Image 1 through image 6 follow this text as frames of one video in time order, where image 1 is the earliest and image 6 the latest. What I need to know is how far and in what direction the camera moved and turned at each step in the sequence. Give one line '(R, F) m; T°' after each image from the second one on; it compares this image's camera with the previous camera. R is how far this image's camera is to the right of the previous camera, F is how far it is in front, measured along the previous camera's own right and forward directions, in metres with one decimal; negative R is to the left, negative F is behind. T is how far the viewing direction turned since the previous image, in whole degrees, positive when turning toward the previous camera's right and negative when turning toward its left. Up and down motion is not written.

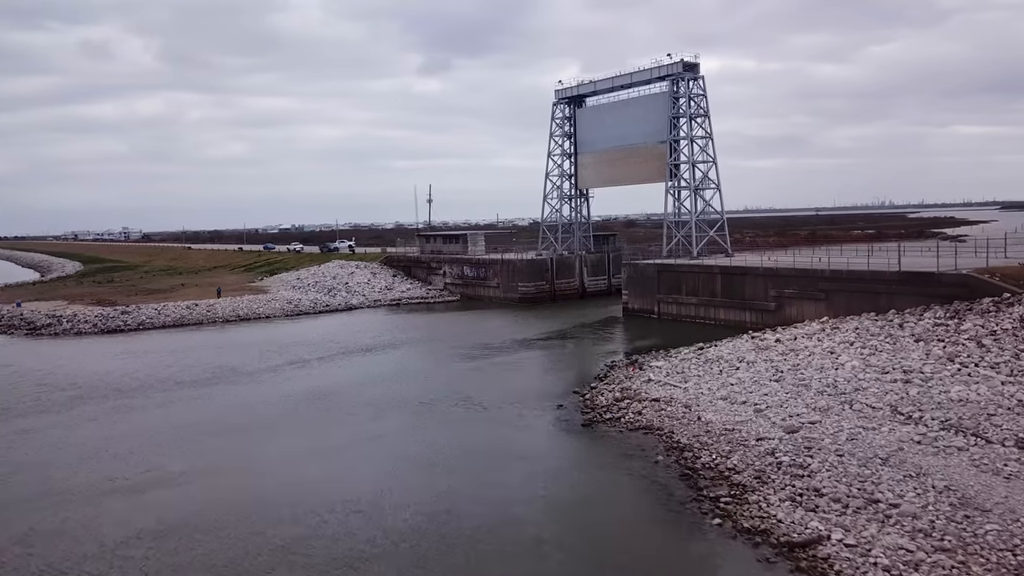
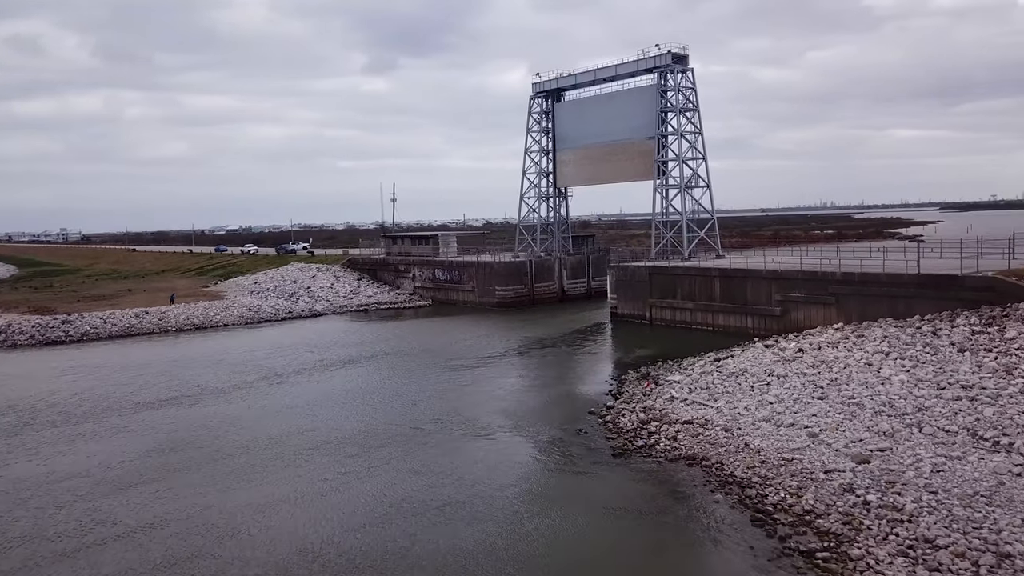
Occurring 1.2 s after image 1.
(-1.2, +2.2) m; +3°
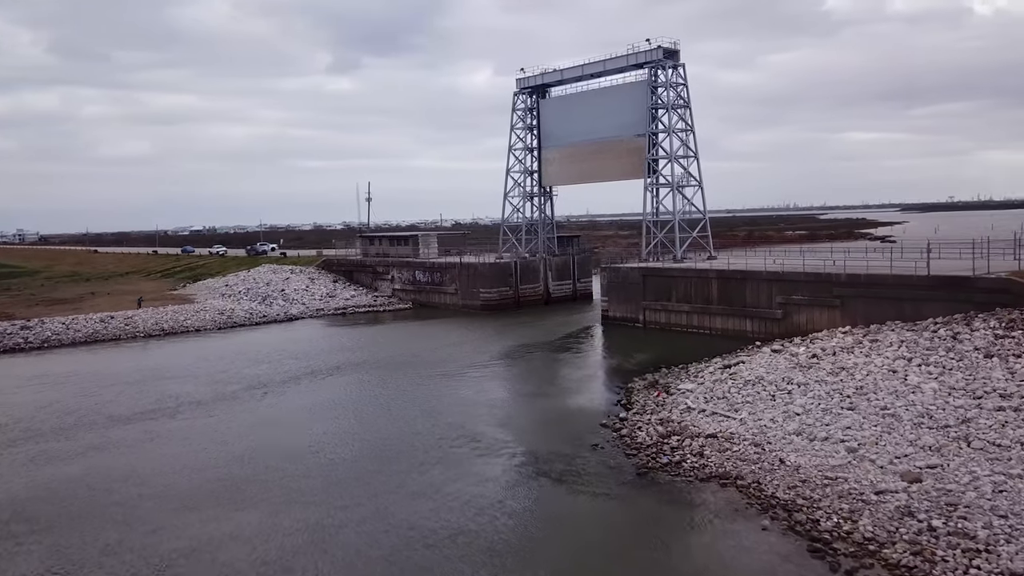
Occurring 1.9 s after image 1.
(-0.8, +1.2) m; +2°
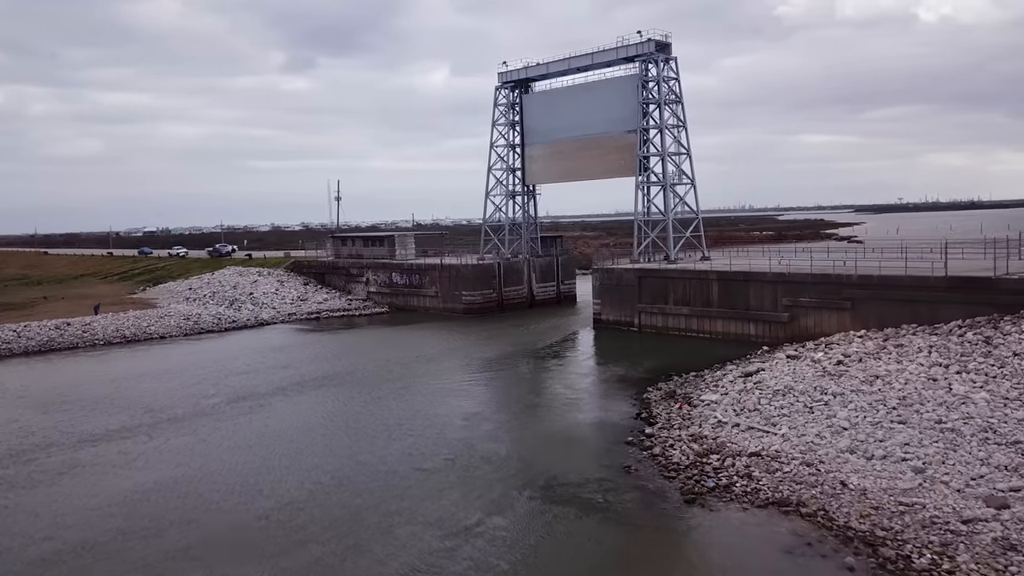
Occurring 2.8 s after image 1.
(-1.0, +1.5) m; +3°
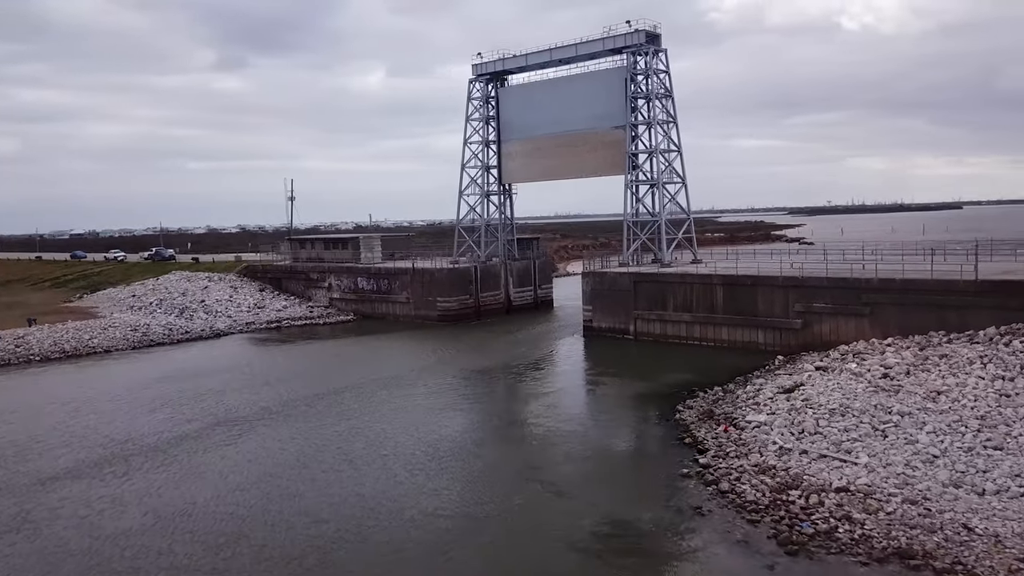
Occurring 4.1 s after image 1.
(-1.5, +2.2) m; +4°
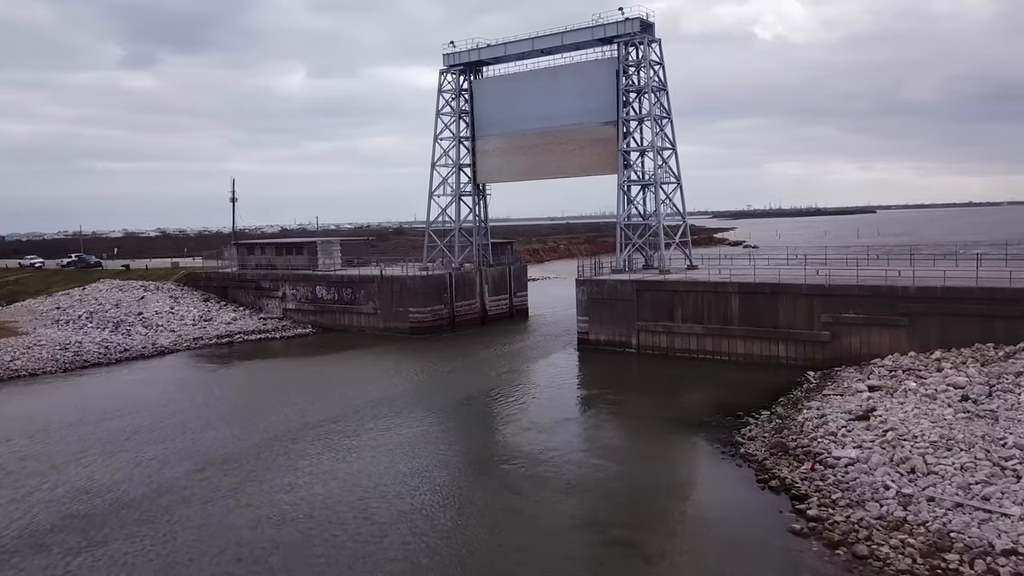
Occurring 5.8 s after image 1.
(-1.9, +2.6) m; +5°
